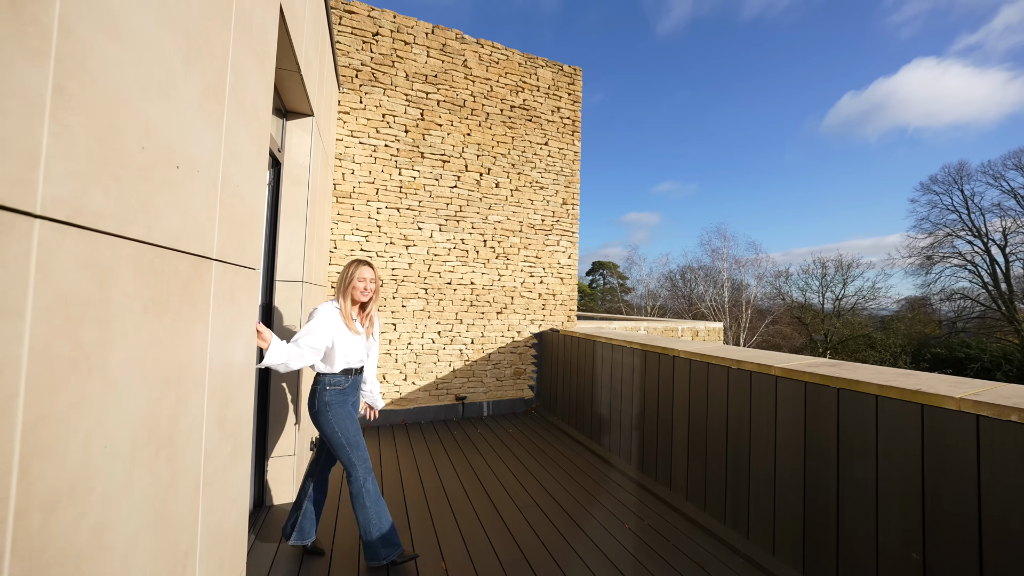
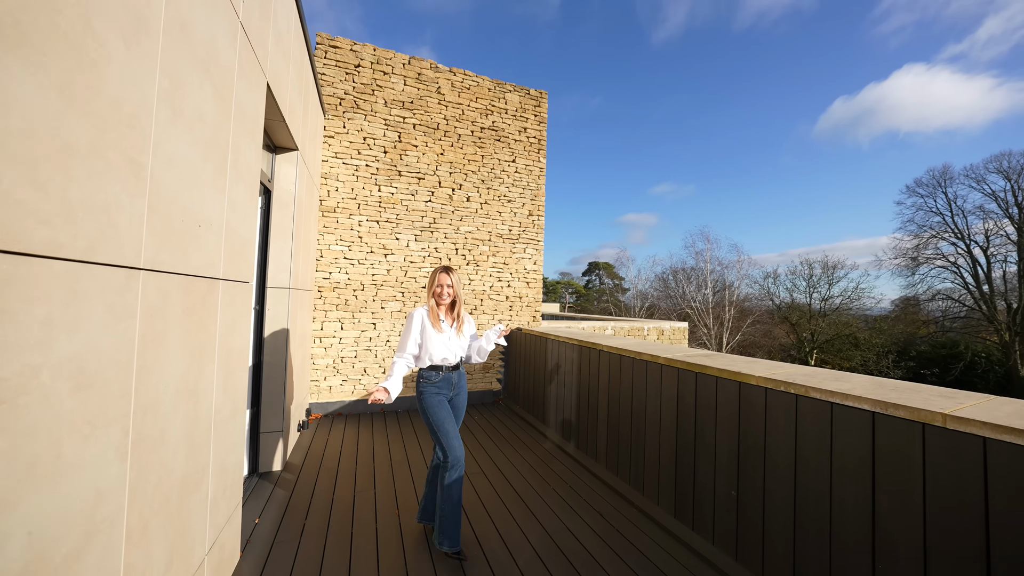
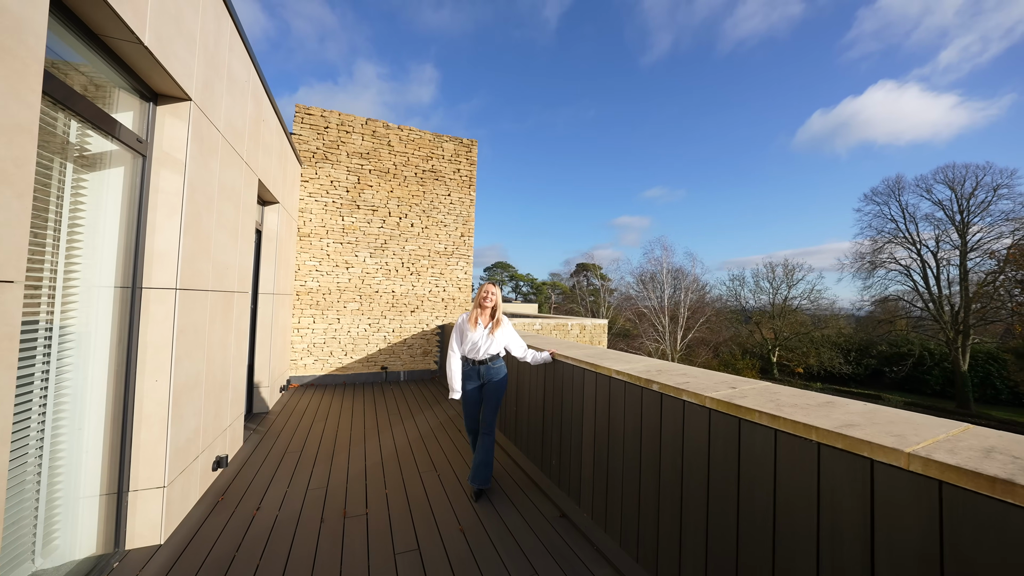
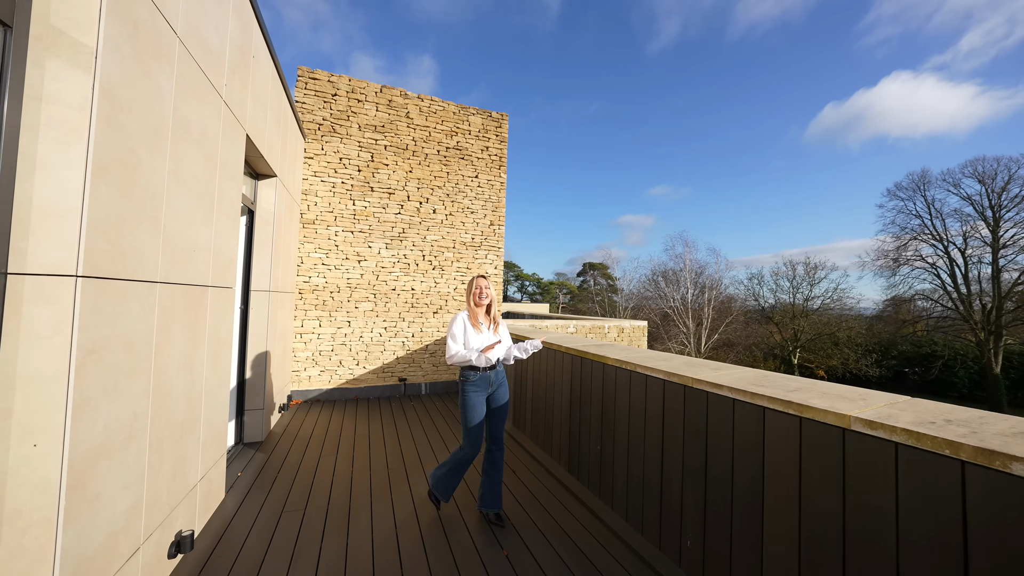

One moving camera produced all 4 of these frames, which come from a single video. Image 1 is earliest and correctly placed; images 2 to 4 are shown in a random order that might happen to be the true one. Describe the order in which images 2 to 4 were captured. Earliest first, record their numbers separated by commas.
2, 4, 3
